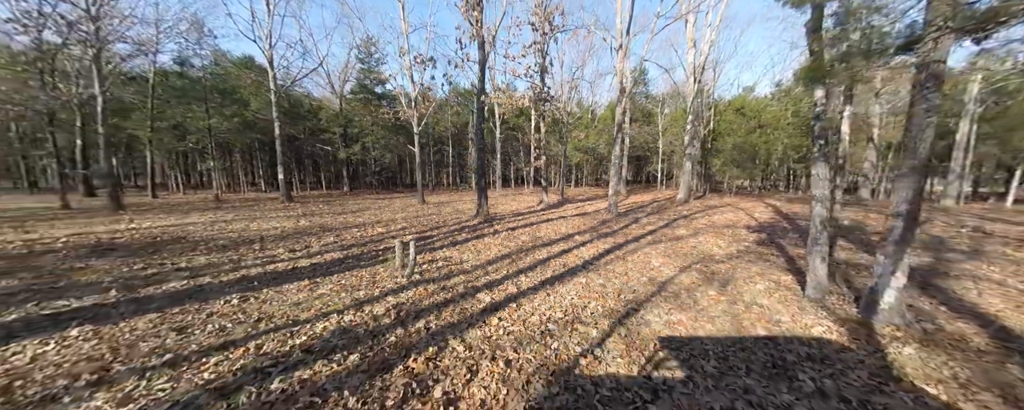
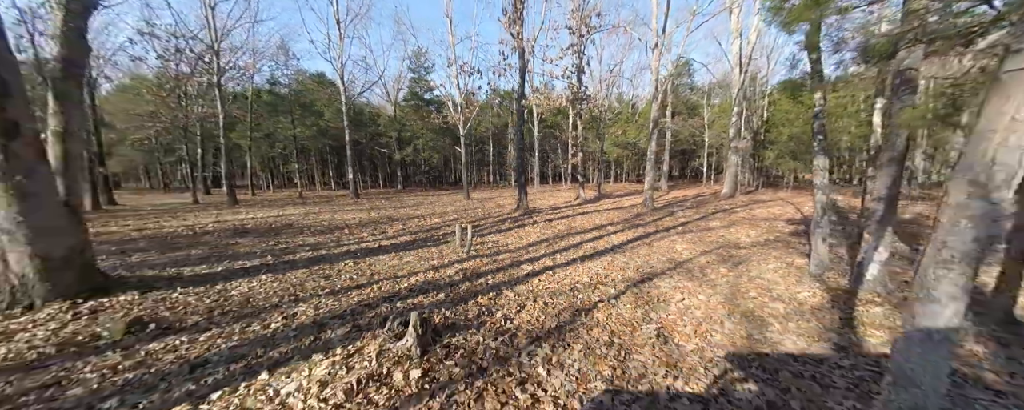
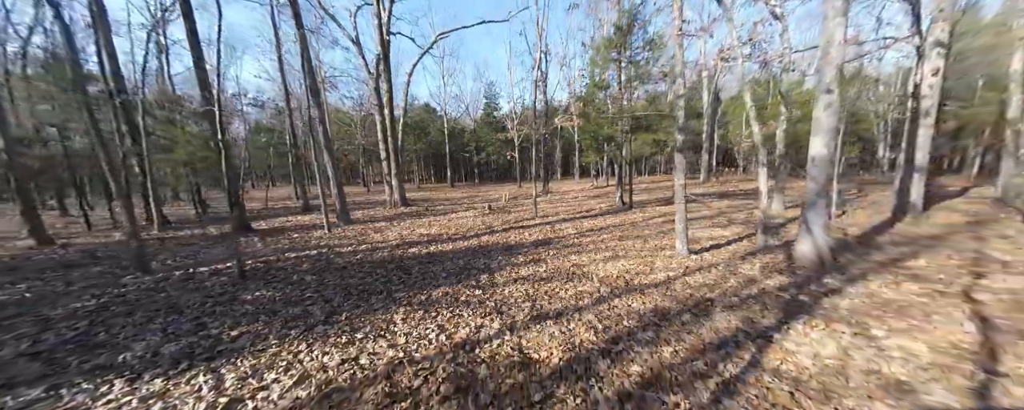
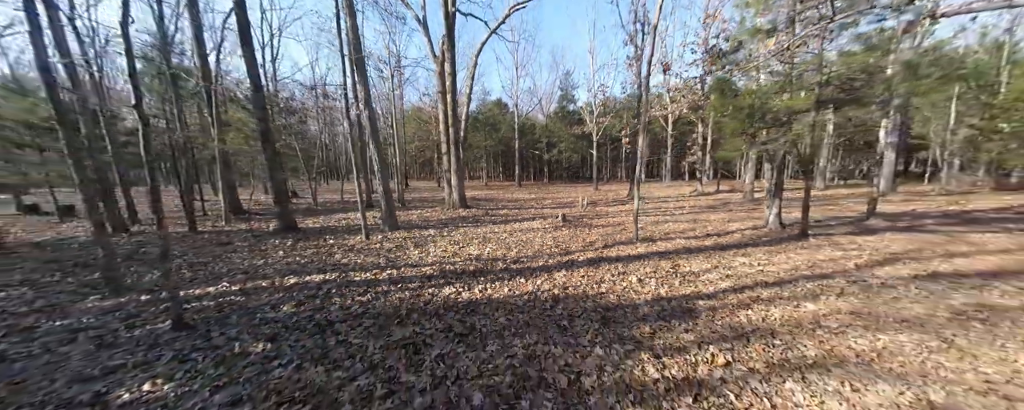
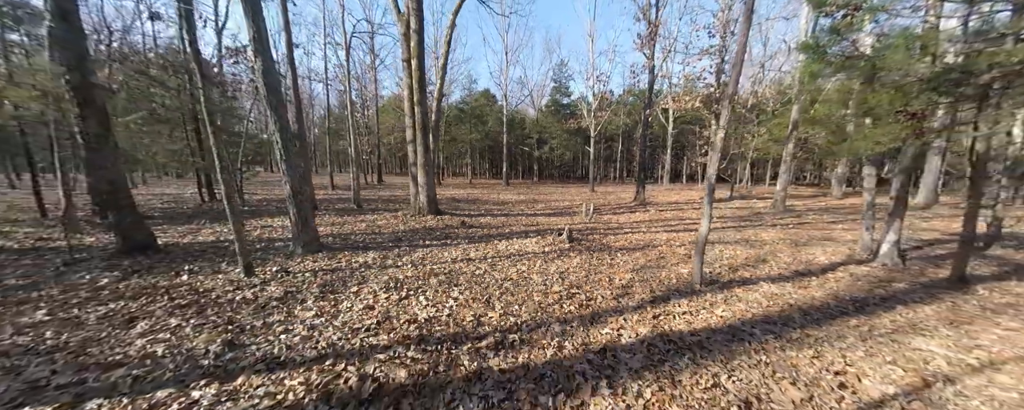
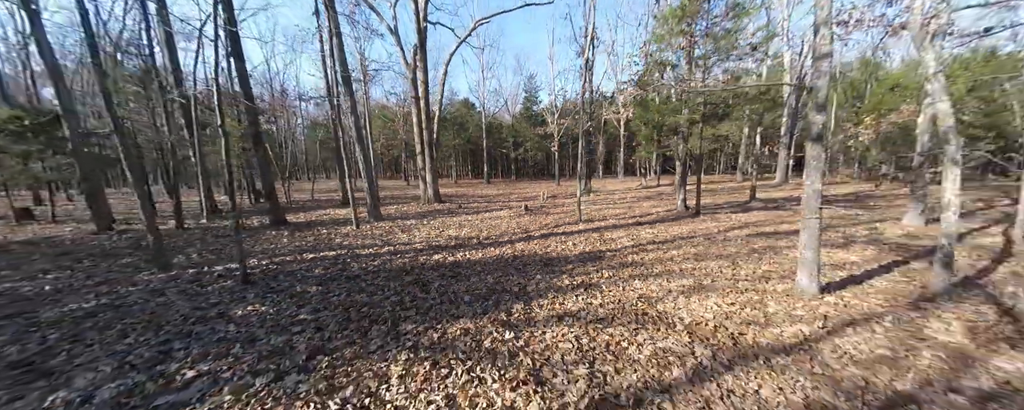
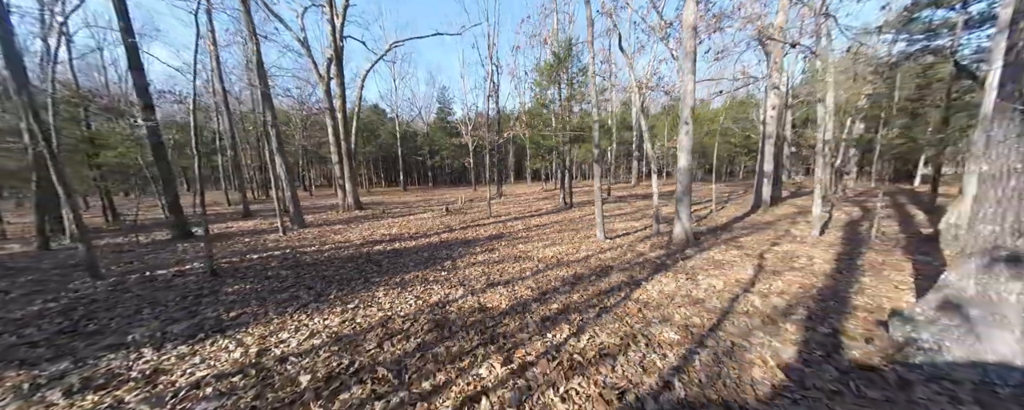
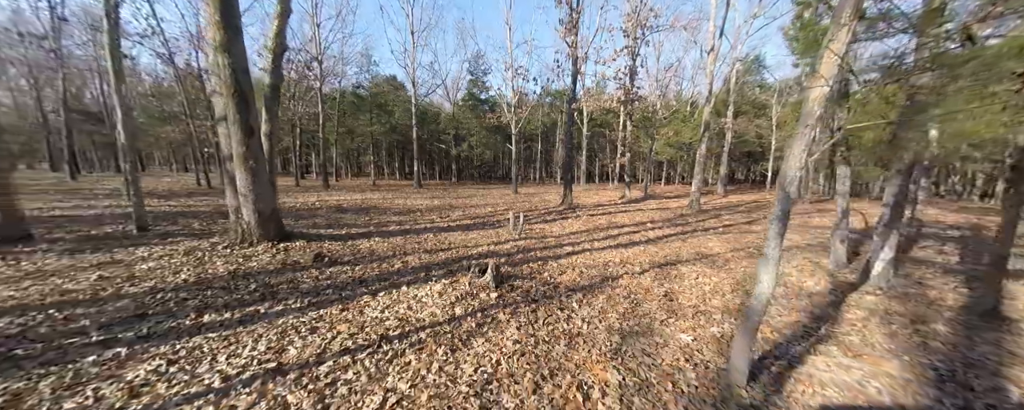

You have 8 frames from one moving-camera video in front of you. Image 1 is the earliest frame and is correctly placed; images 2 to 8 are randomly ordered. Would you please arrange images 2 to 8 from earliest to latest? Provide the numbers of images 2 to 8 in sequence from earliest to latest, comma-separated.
2, 8, 5, 4, 6, 3, 7
